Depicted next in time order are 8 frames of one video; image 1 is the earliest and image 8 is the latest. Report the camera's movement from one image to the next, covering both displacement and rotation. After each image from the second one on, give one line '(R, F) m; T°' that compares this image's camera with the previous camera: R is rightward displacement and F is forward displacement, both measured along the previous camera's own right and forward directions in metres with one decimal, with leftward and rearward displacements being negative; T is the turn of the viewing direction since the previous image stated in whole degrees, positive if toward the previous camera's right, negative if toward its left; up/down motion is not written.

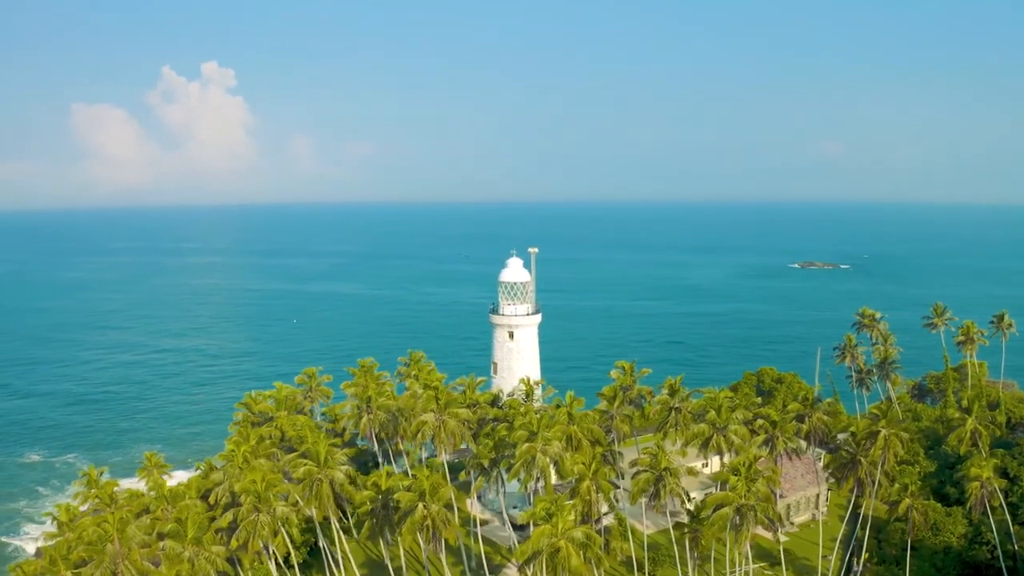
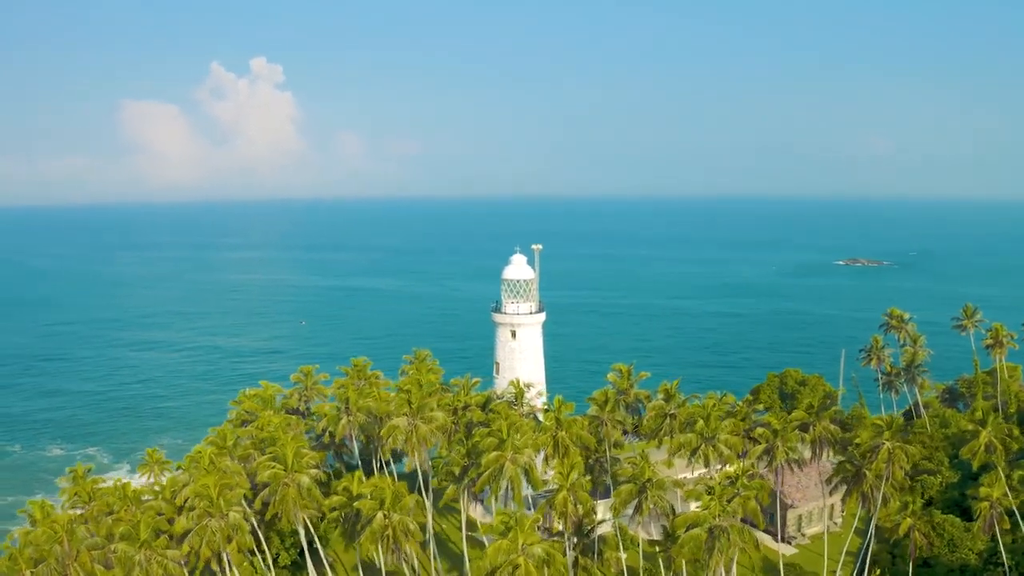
(+2.3, +1.6) m; -3°
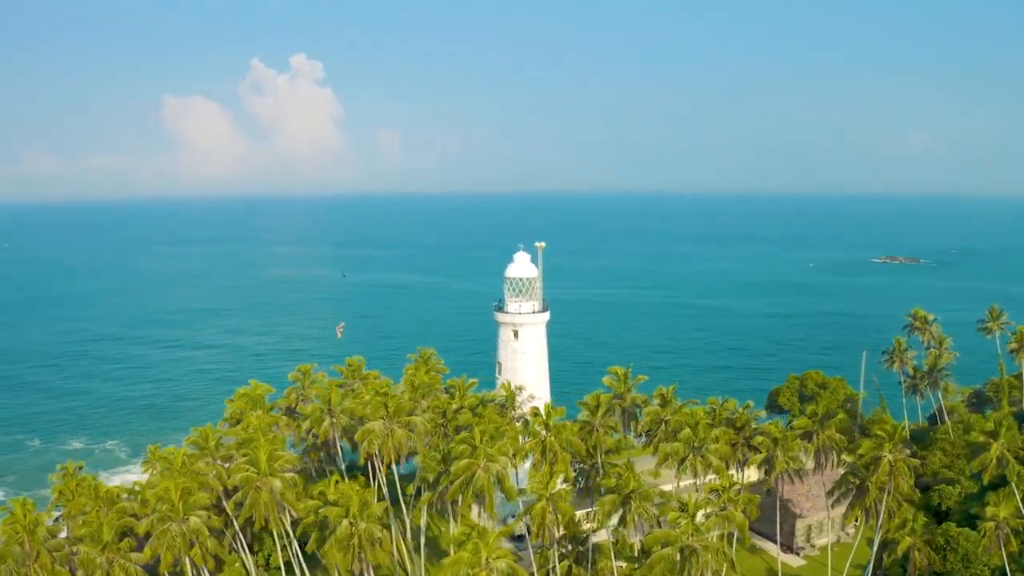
(+1.9, +1.3) m; -2°
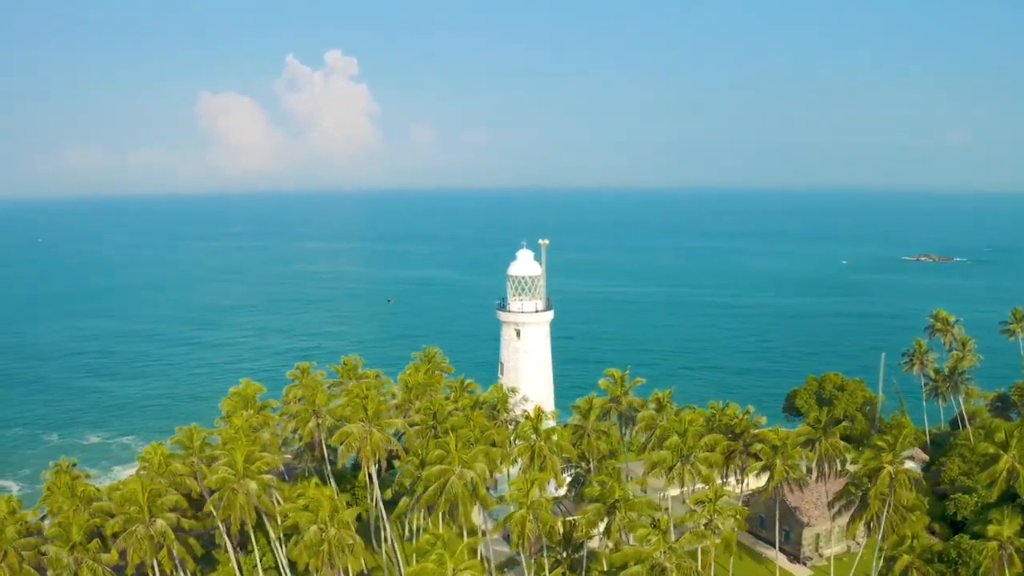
(+1.5, +1.0) m; -2°
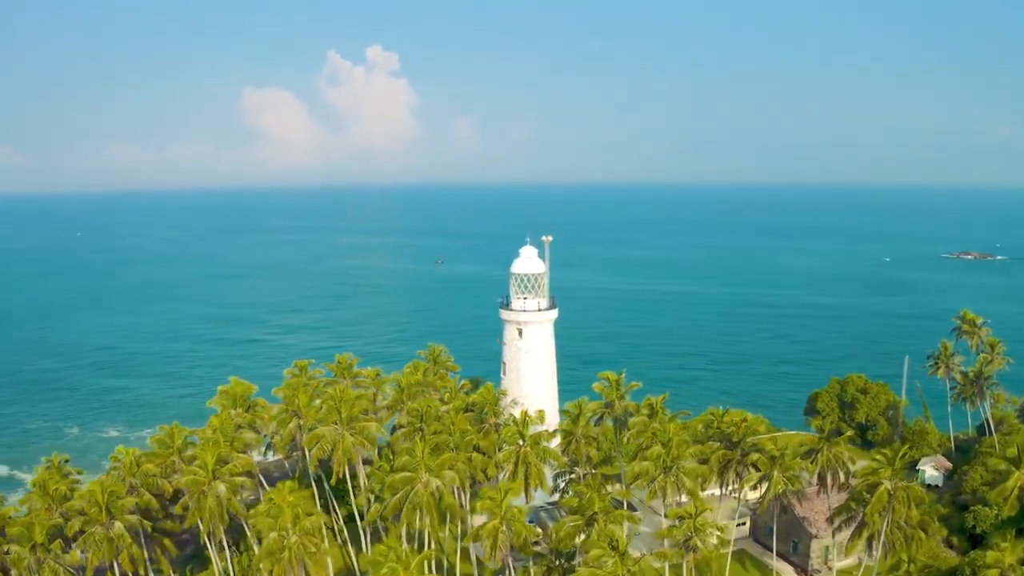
(+1.8, +1.3) m; -2°
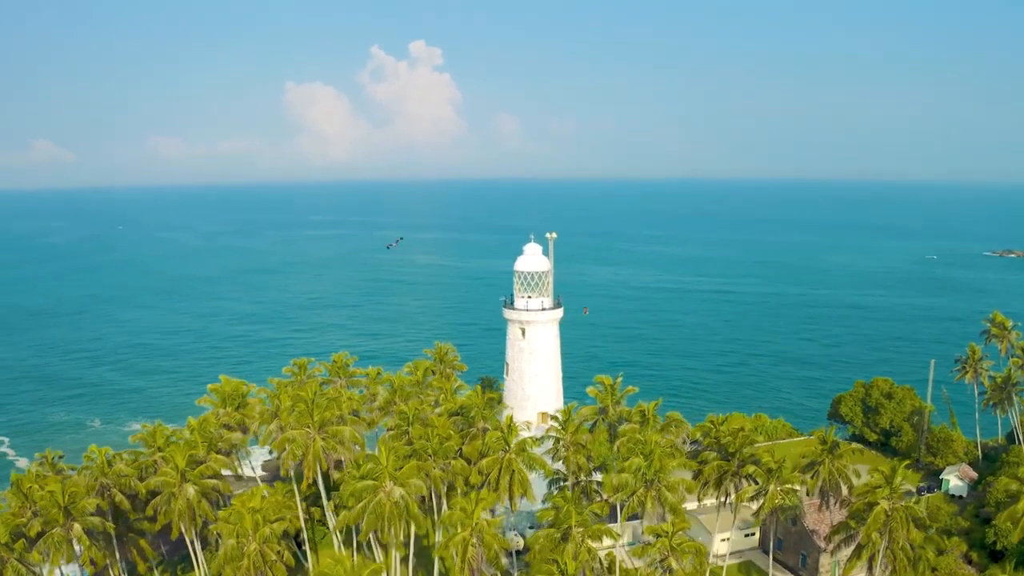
(+1.8, +1.2) m; -2°
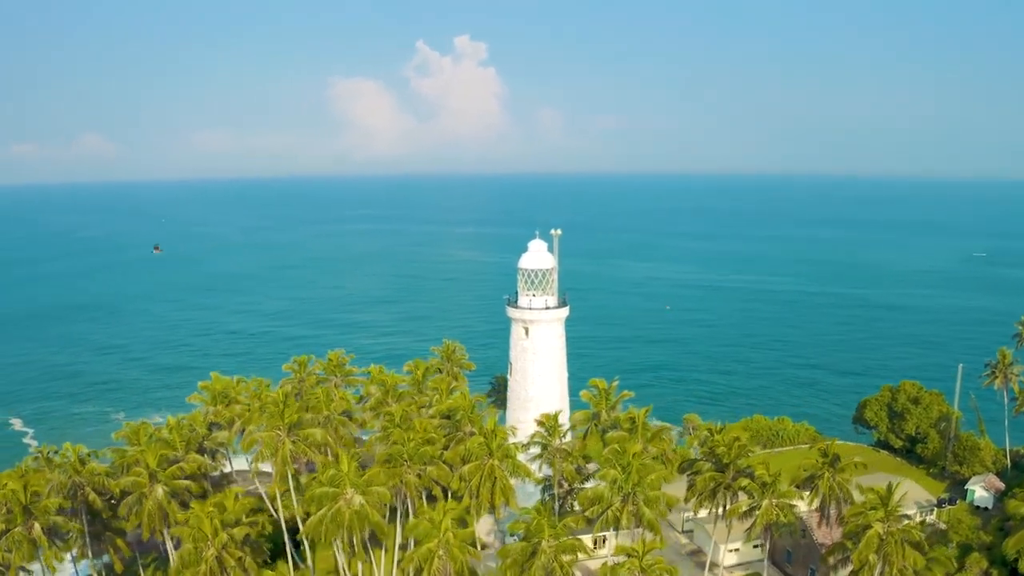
(+1.8, +1.2) m; -3°
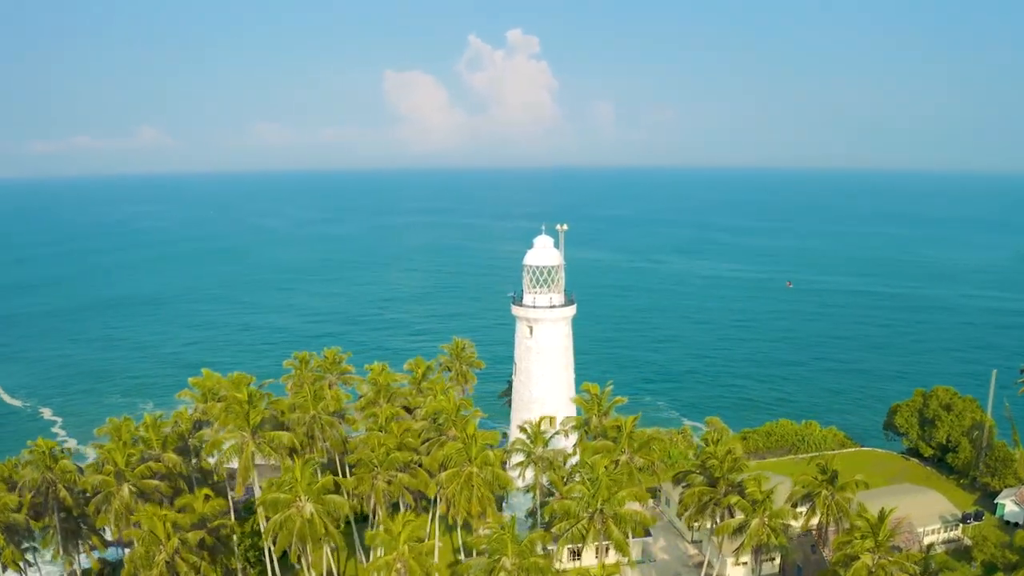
(+2.0, +1.3) m; -3°
